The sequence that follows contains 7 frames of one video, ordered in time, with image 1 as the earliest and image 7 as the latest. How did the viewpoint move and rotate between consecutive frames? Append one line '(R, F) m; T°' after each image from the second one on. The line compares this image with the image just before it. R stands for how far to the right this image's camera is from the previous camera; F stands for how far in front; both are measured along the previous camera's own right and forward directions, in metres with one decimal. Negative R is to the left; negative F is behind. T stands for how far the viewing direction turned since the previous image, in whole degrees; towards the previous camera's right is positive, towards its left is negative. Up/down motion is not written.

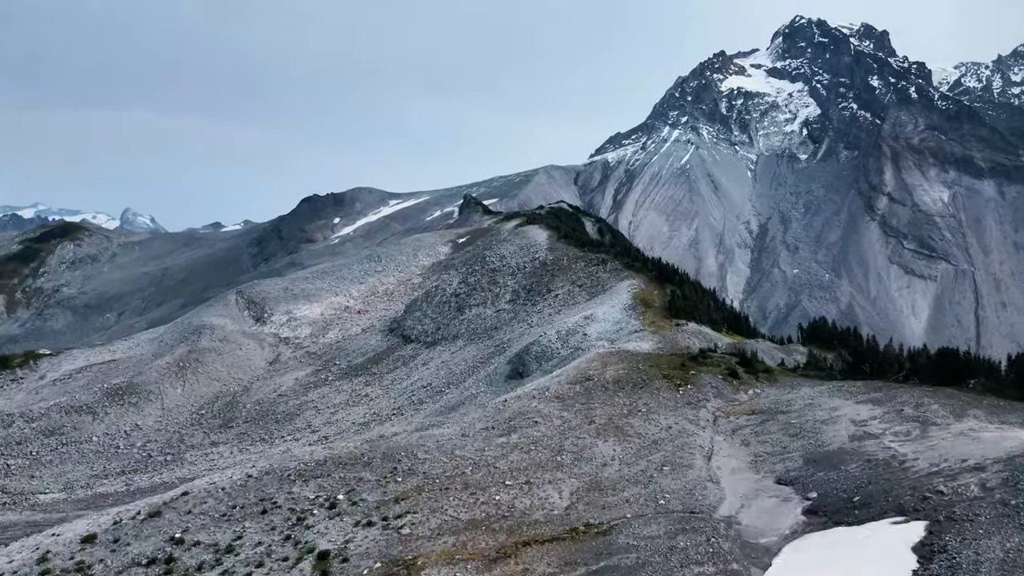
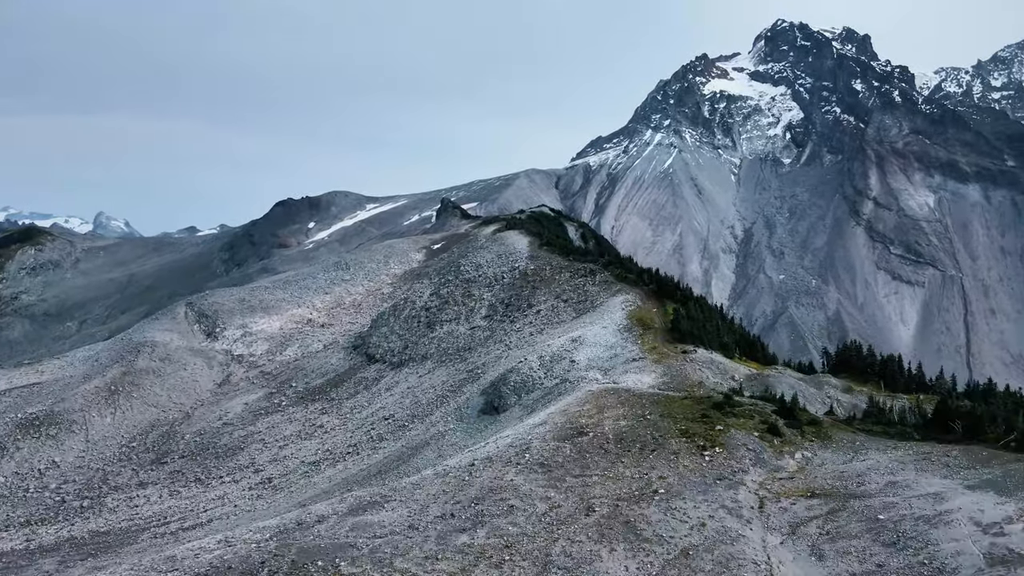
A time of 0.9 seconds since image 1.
(+0.4, +6.6) m; +1°
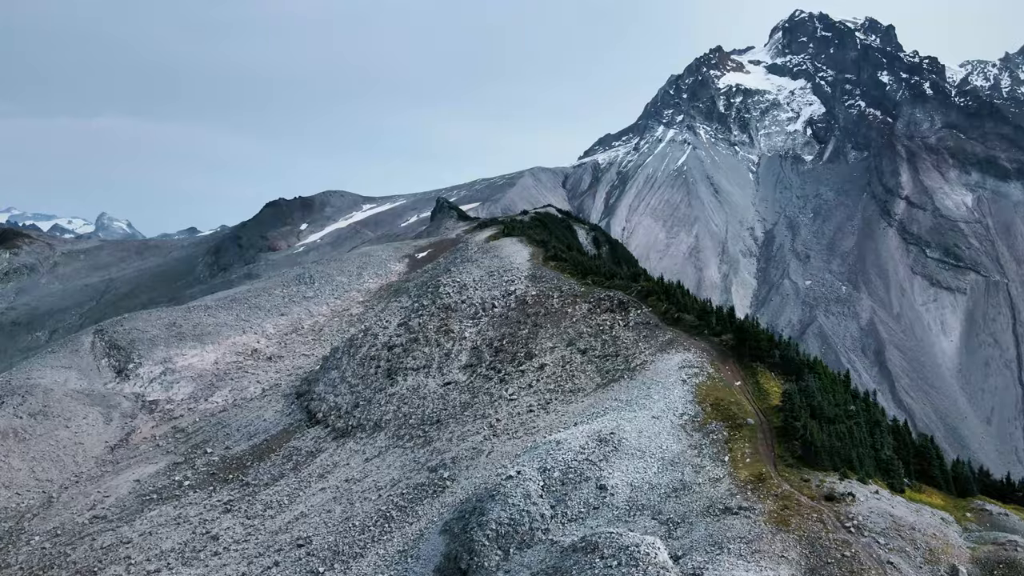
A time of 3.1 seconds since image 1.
(+0.7, +16.1) m; -1°
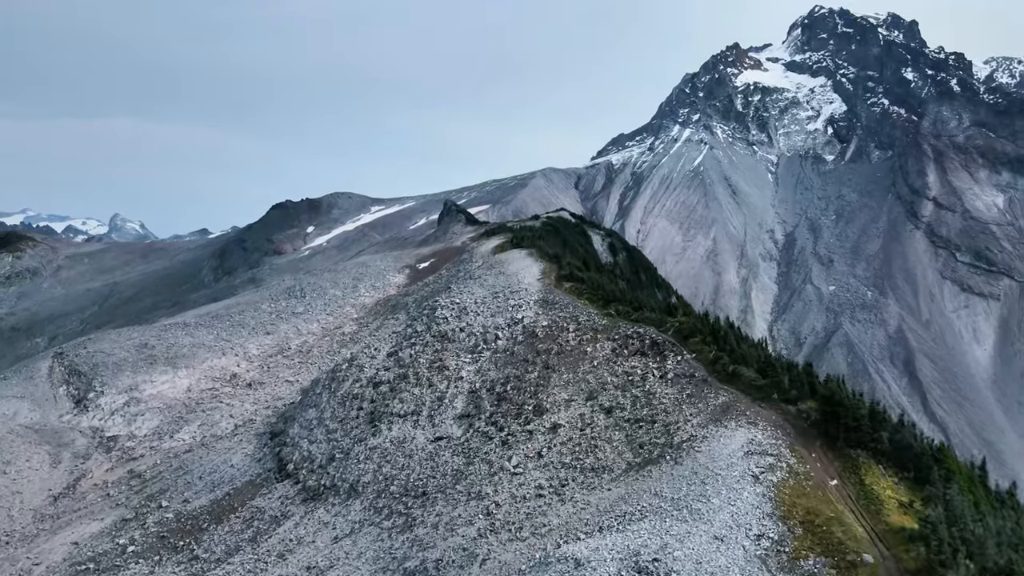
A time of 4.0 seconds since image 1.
(+0.3, +6.7) m; -1°
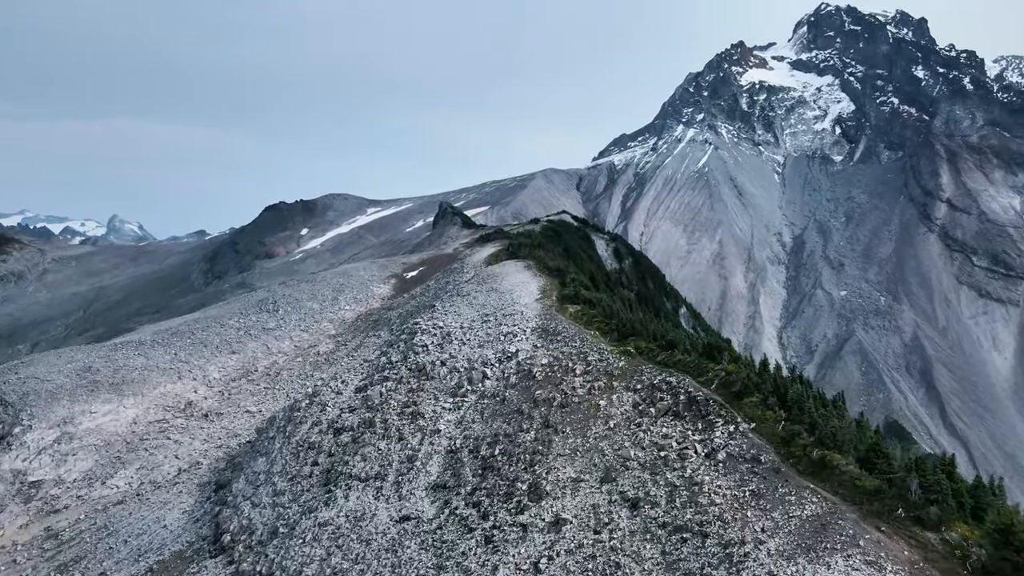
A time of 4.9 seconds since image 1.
(+0.3, +6.9) m; 0°
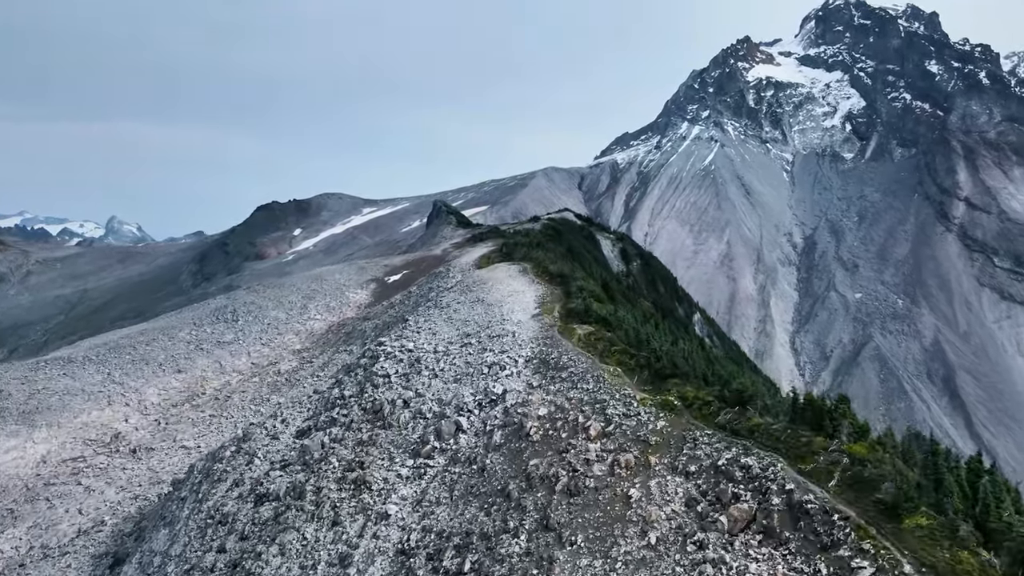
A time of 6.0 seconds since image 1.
(+0.4, +8.2) m; 0°
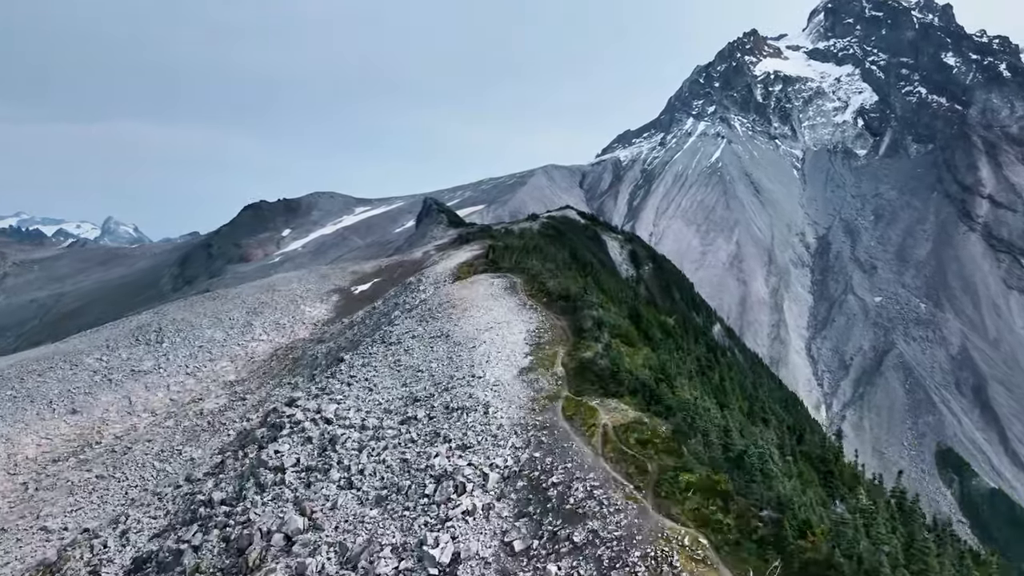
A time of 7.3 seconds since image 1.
(+0.6, +10.4) m; 0°
